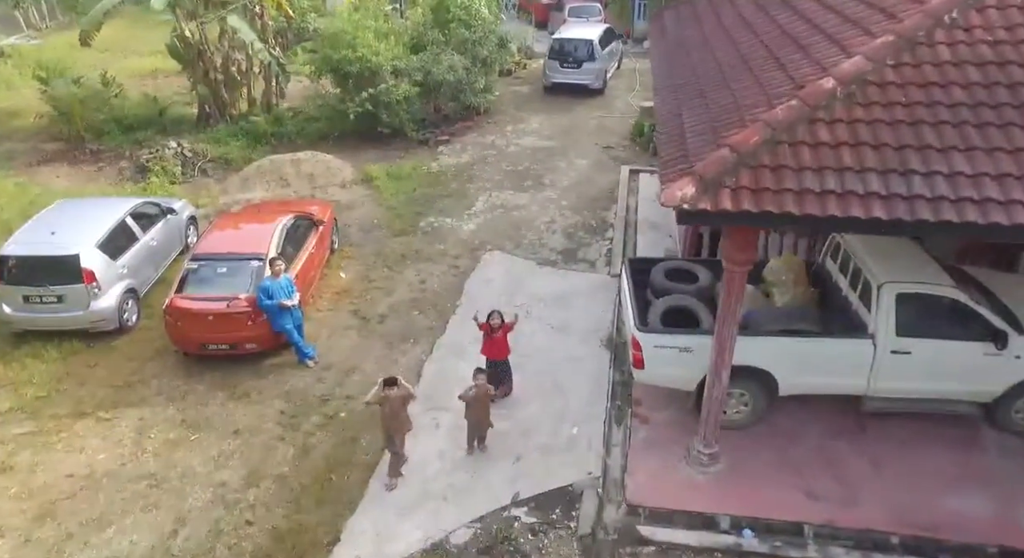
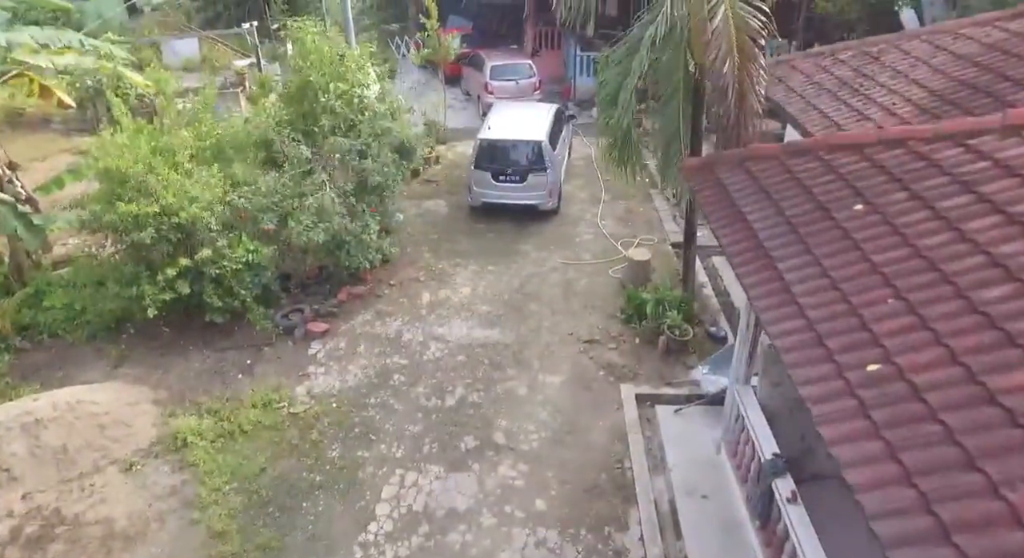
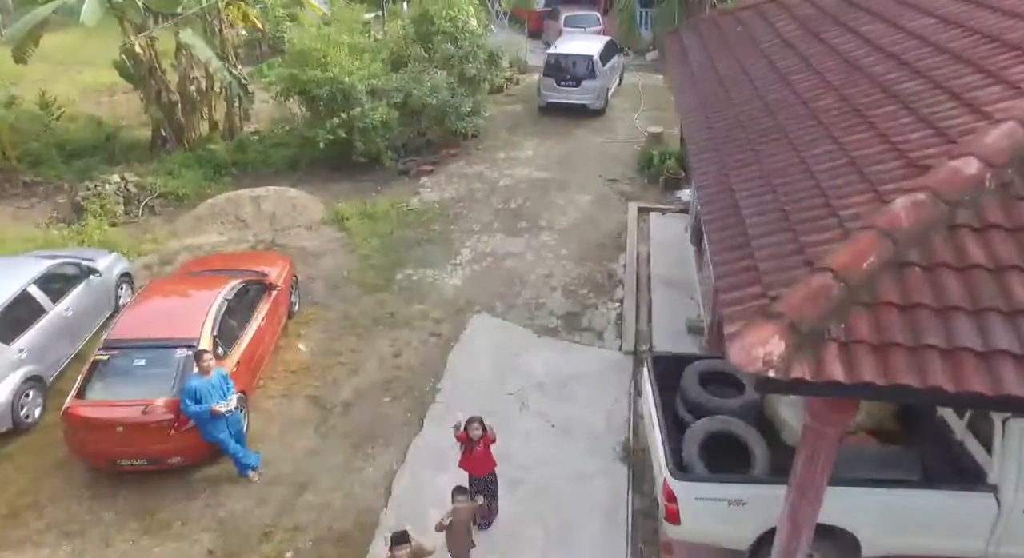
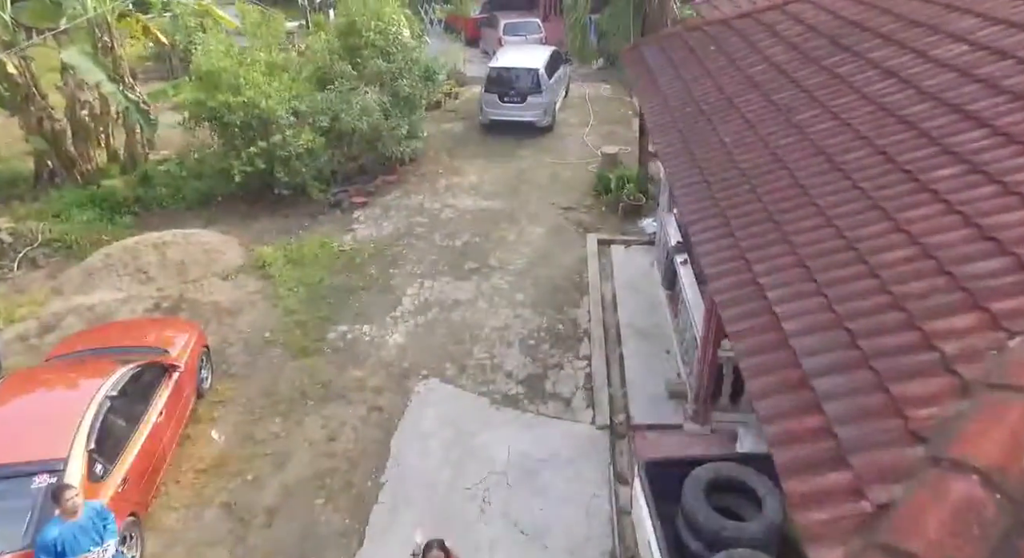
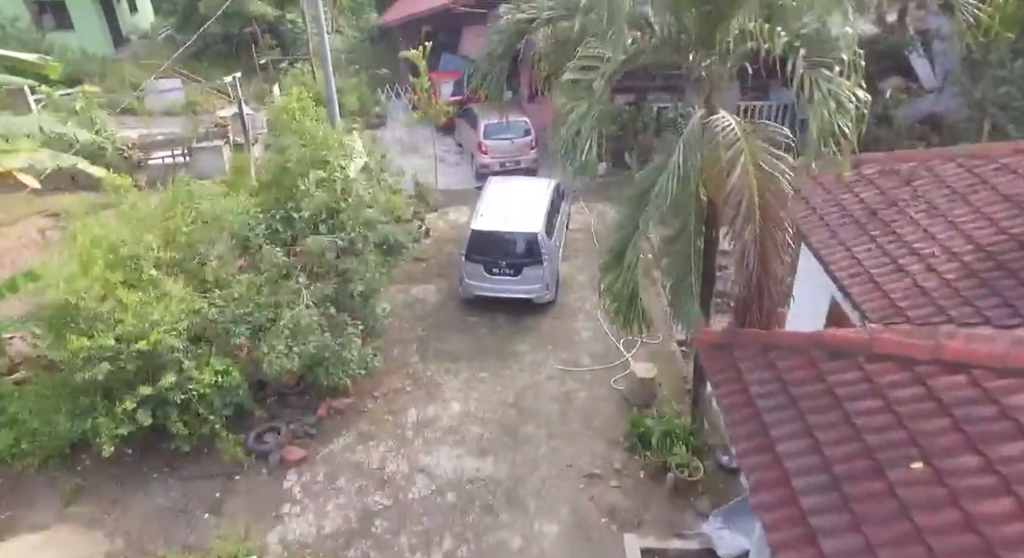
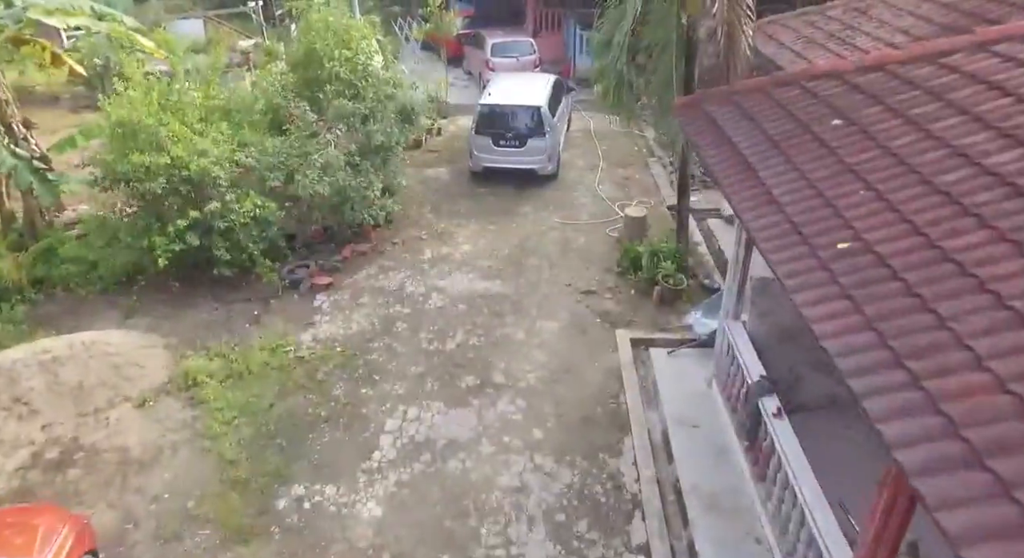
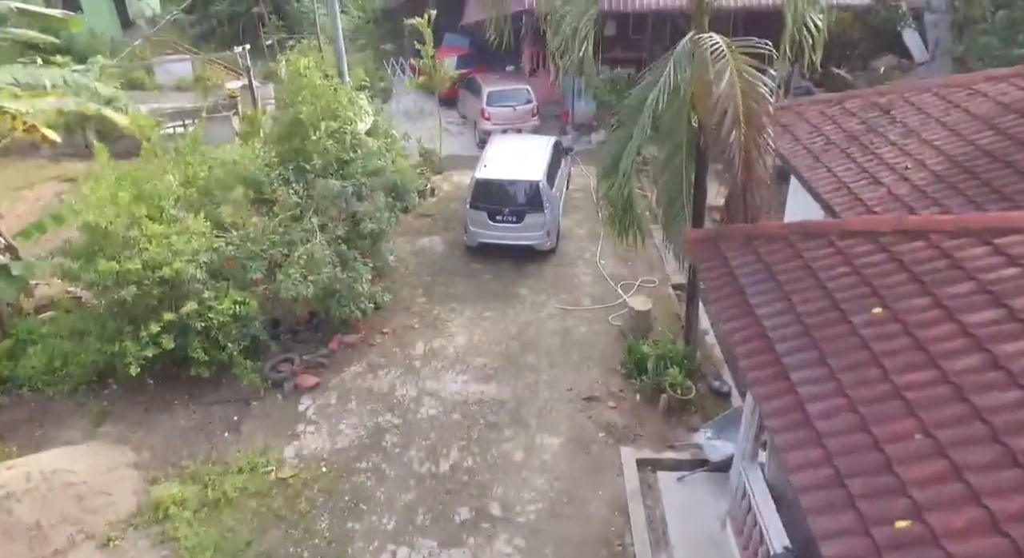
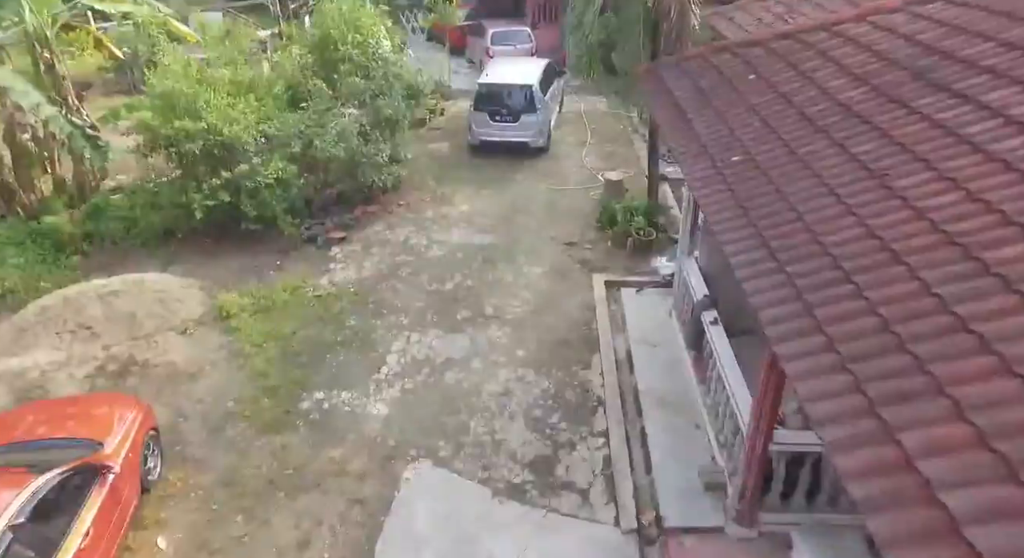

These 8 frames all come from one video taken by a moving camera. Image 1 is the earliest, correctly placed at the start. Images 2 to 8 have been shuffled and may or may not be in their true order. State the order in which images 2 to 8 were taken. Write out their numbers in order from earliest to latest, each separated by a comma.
3, 4, 8, 6, 2, 7, 5
